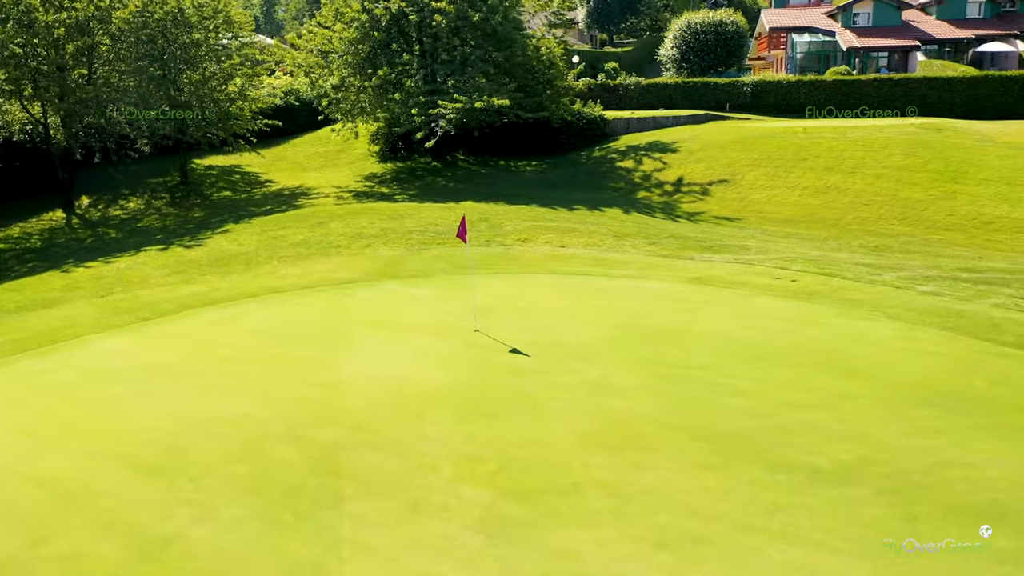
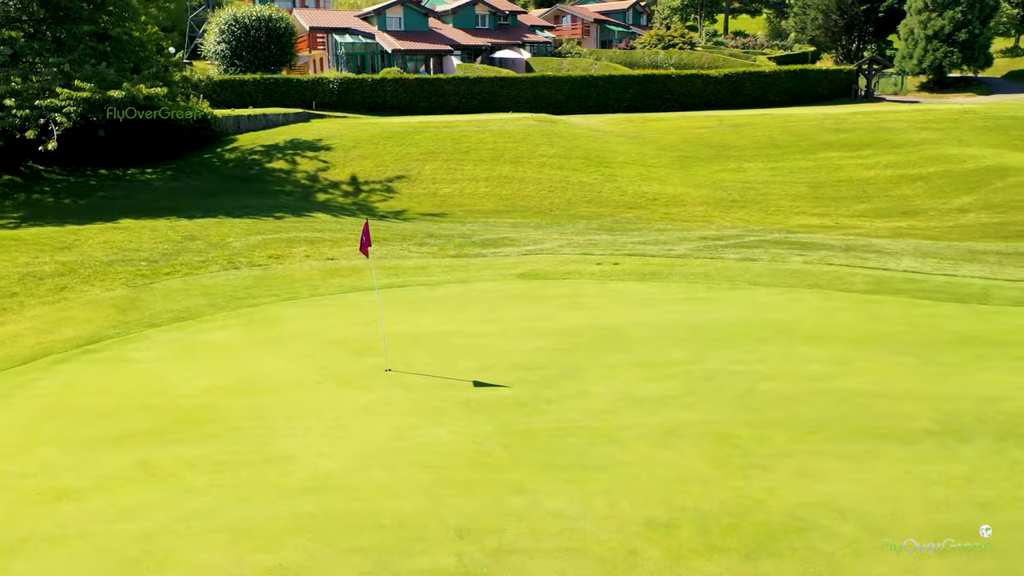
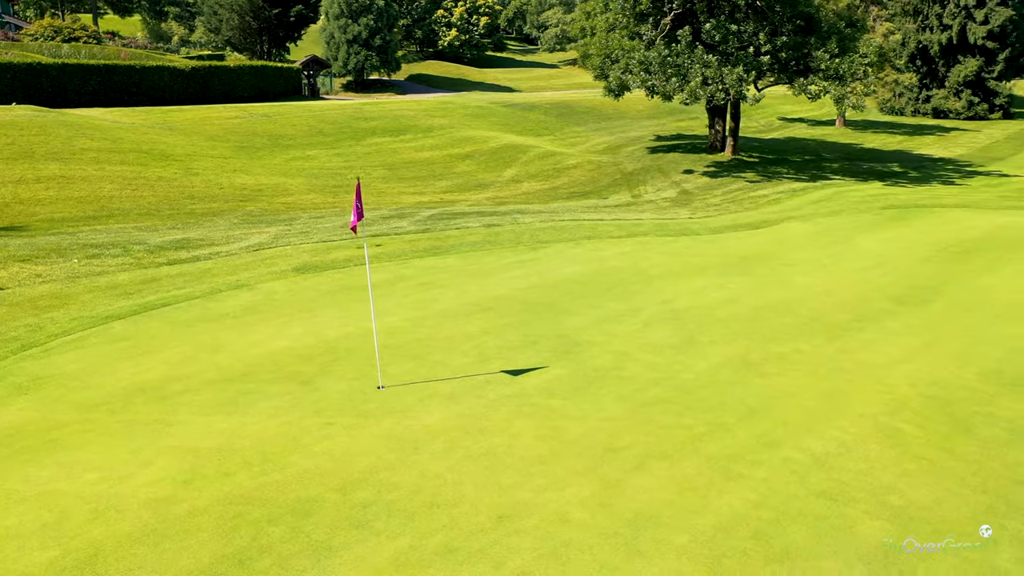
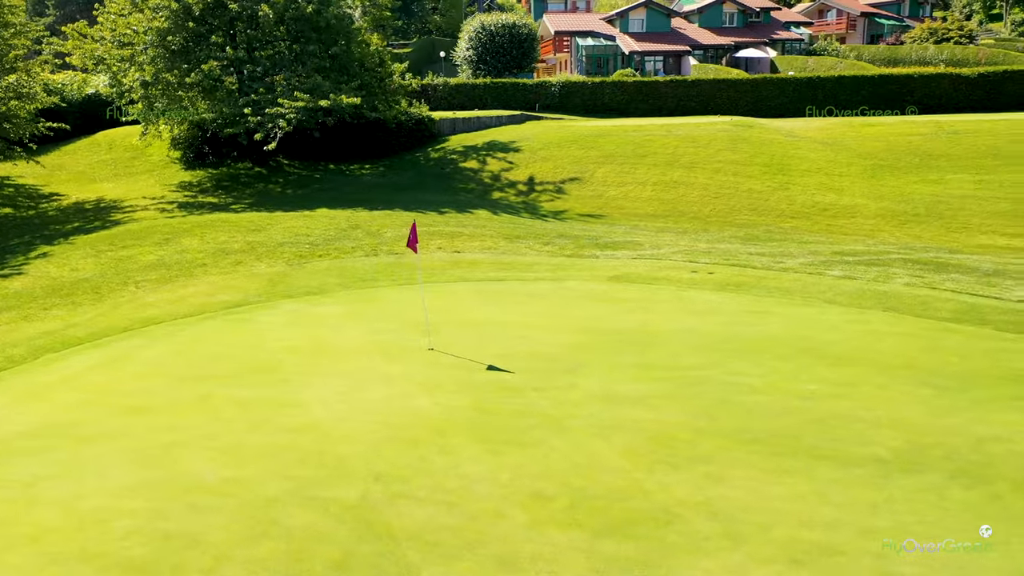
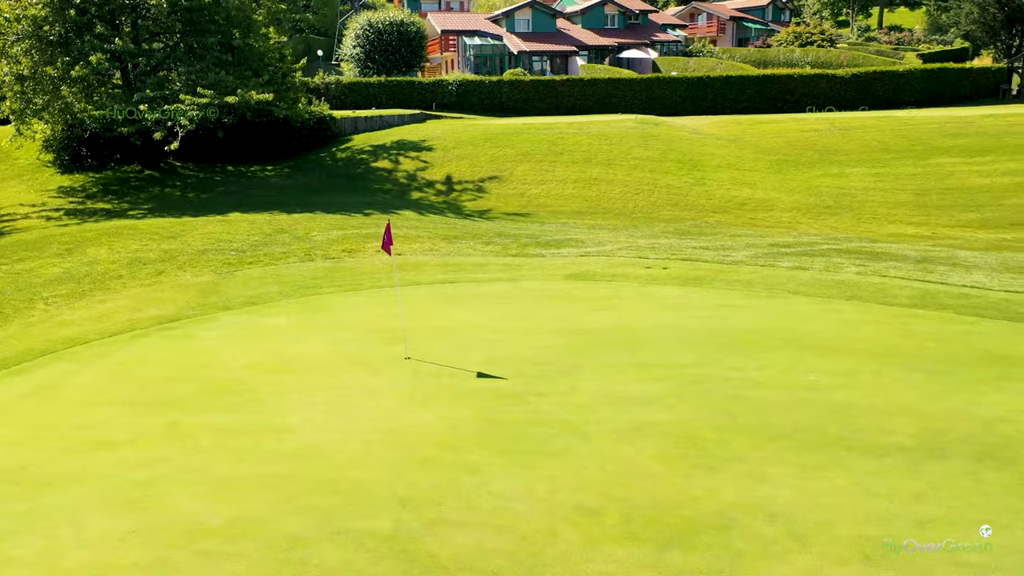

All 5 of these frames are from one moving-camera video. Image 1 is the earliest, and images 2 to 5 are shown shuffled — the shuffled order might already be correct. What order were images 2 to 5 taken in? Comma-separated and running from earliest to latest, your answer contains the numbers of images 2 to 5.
4, 5, 2, 3
